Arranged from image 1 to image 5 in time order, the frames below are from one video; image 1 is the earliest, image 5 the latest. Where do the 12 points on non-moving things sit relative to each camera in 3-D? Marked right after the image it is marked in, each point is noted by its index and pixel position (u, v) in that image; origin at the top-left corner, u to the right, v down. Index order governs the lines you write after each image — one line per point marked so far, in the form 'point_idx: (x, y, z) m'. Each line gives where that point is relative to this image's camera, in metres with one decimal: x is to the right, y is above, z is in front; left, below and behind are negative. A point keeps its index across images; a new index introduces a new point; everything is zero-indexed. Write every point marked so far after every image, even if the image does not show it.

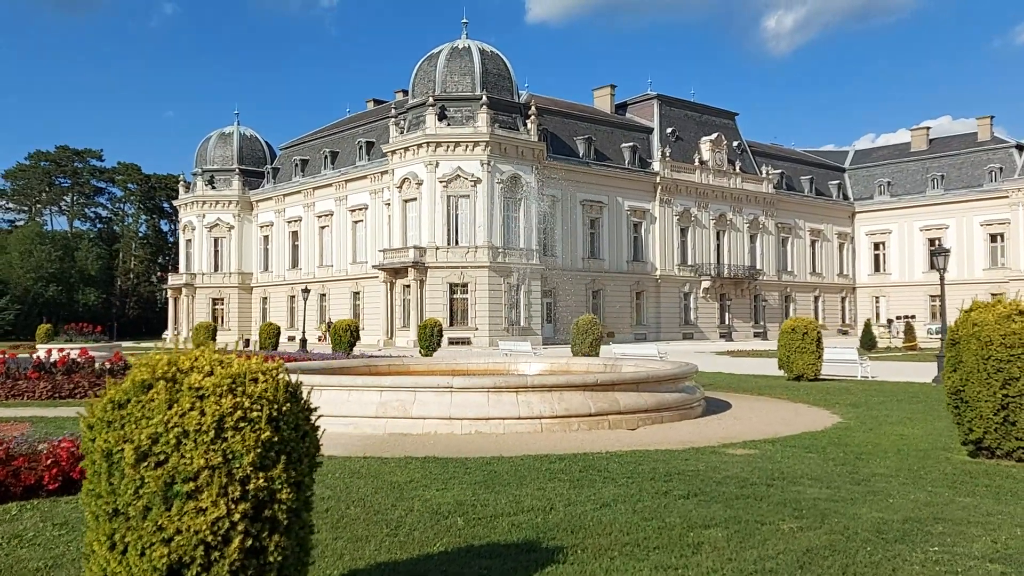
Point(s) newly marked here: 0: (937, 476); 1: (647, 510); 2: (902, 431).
0: (+3.6, -1.6, +7.5) m
1: (+0.9, -1.5, +6.2) m
2: (+4.5, -1.7, +10.4) m
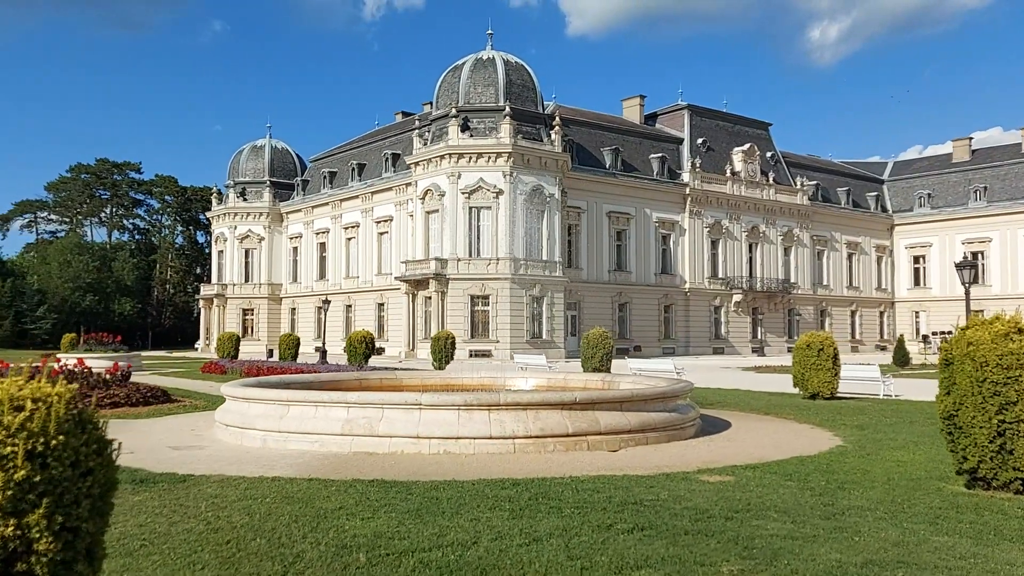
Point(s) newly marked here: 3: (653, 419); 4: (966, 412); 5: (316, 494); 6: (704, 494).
0: (+3.1, -1.7, +6.8) m
1: (+0.4, -1.6, +5.6) m
2: (+4.2, -1.8, +9.7) m
3: (+1.7, -1.6, +11.1) m
4: (+3.8, -1.1, +7.6) m
5: (-1.5, -1.6, +7.1) m
6: (+1.6, -1.7, +7.4) m
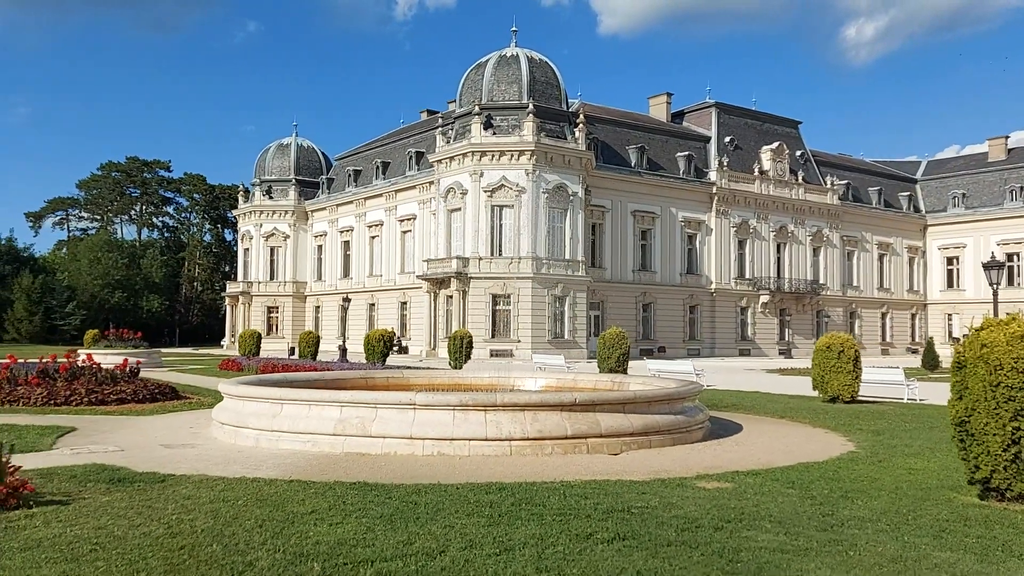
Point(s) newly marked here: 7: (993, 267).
0: (+3.0, -1.7, +6.4) m
1: (+0.2, -1.6, +5.3) m
2: (+4.2, -1.8, +9.3) m
3: (+1.7, -1.6, +10.7) m
4: (+3.7, -1.0, +7.2) m
5: (-1.7, -1.6, +6.8) m
6: (+1.4, -1.7, +7.0) m
7: (+10.4, +0.4, +19.3) m
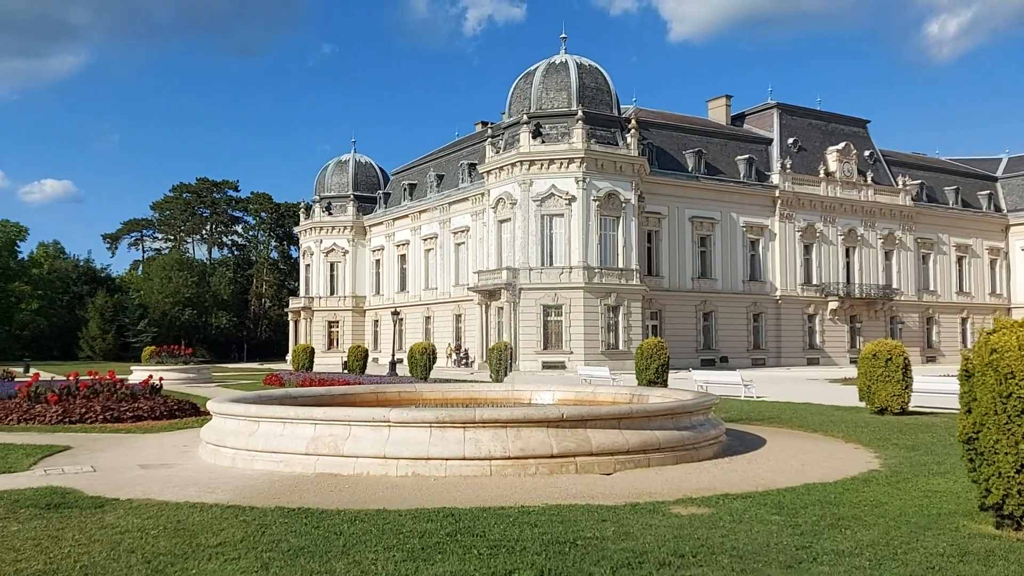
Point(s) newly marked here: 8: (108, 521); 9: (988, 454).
0: (+2.5, -1.7, +5.5) m
1: (-0.3, -1.6, +4.6) m
2: (+3.9, -1.8, +8.3) m
3: (+1.6, -1.6, +9.9) m
4: (+3.3, -1.0, +6.2) m
5: (-2.1, -1.7, +6.3) m
6: (+1.0, -1.7, +6.3) m
7: (+10.9, +0.4, +17.8) m
8: (-3.0, -1.7, +6.6) m
9: (+3.3, -1.2, +6.2) m
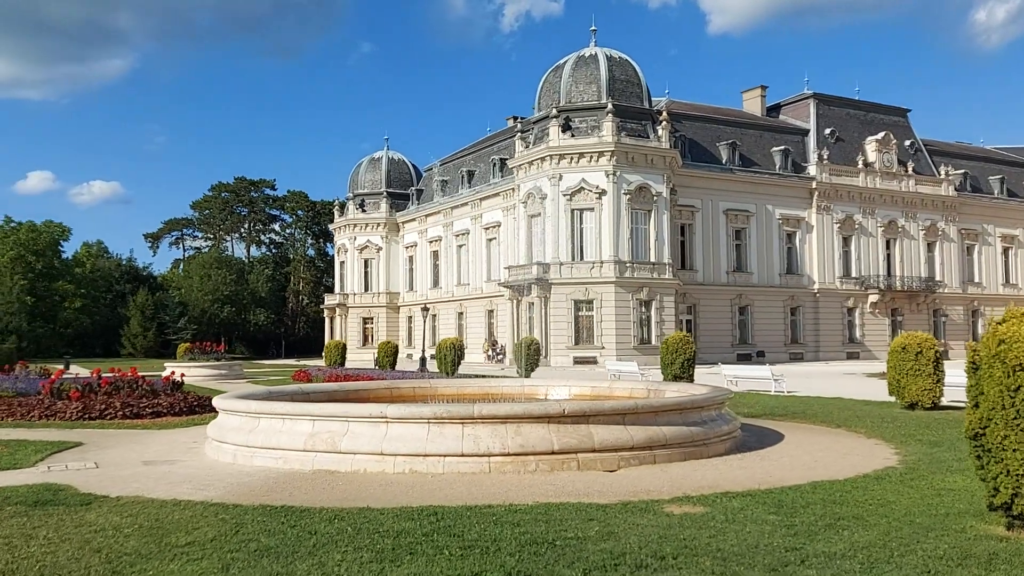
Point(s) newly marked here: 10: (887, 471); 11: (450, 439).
0: (+2.3, -1.6, +5.2) m
1: (-0.5, -1.6, +4.4) m
2: (+3.9, -1.7, +7.9) m
3: (+1.6, -1.6, +9.6) m
4: (+3.2, -0.9, +5.9) m
5: (-2.2, -1.6, +6.2) m
6: (+0.9, -1.6, +6.0) m
7: (+11.2, +0.6, +17.1) m
8: (-3.1, -1.7, +6.5) m
9: (+3.2, -1.1, +5.9) m
10: (+3.6, -1.8, +8.7) m
11: (-0.6, -1.5, +8.9) m
